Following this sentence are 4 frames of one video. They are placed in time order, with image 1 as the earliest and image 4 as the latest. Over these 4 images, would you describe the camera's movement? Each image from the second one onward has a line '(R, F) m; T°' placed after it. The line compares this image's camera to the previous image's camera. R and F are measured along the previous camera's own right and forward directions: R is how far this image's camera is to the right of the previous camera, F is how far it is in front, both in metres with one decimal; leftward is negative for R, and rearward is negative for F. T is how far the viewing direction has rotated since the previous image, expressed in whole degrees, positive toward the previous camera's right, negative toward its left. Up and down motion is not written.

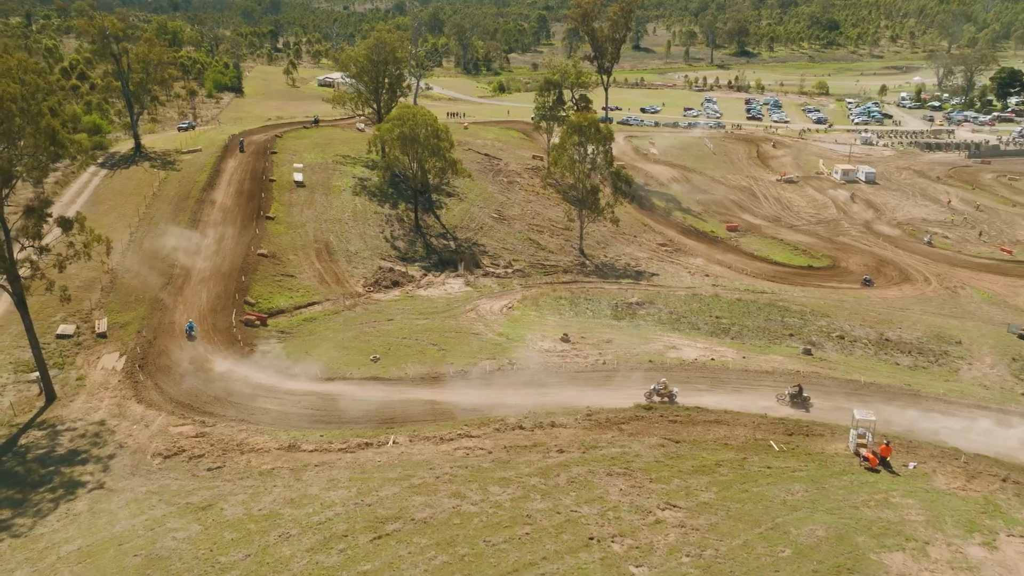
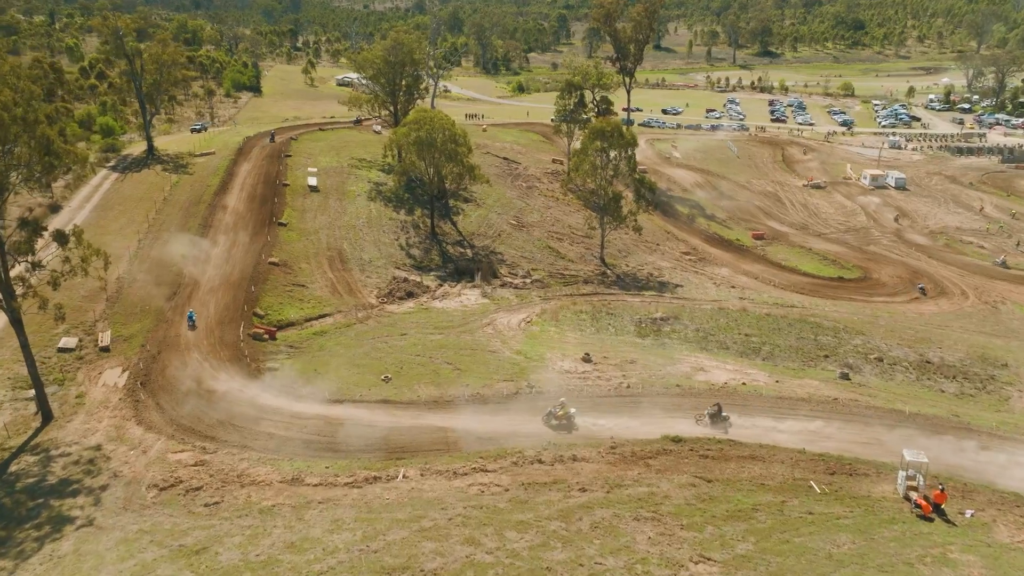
(-0.1, +2.2) m; -1°
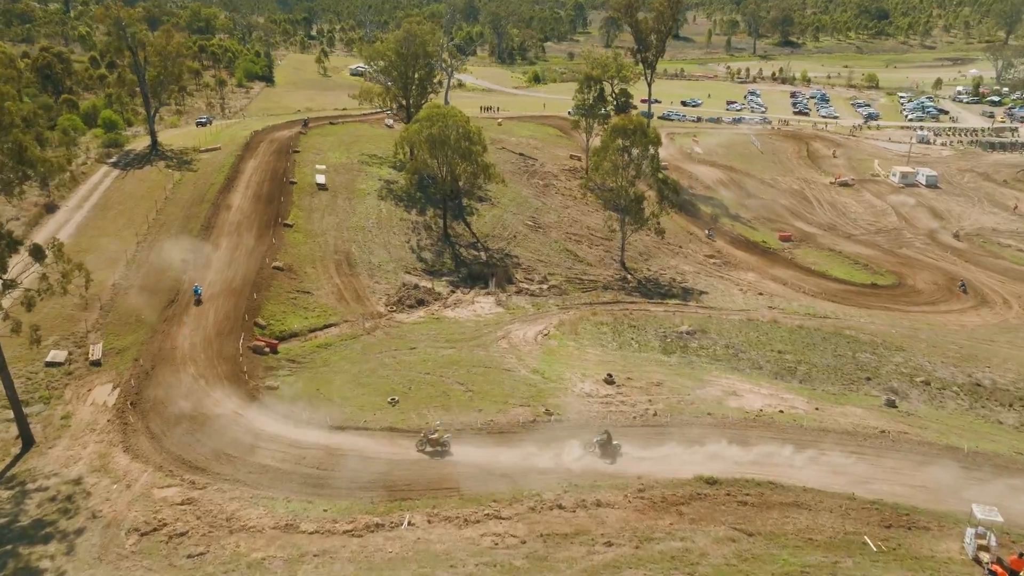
(-0.2, +3.0) m; -1°
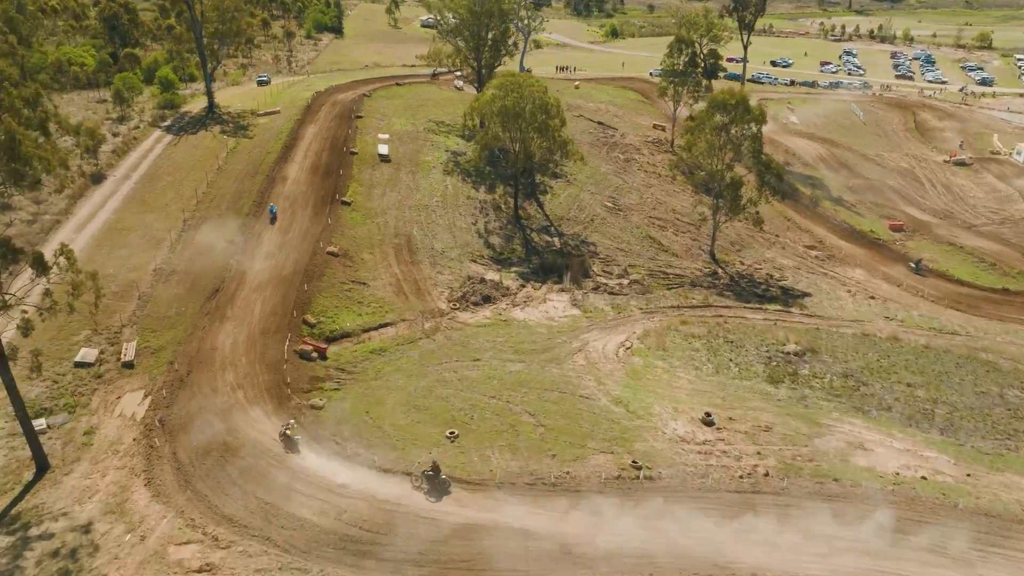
(-0.9, +5.9) m; -5°
